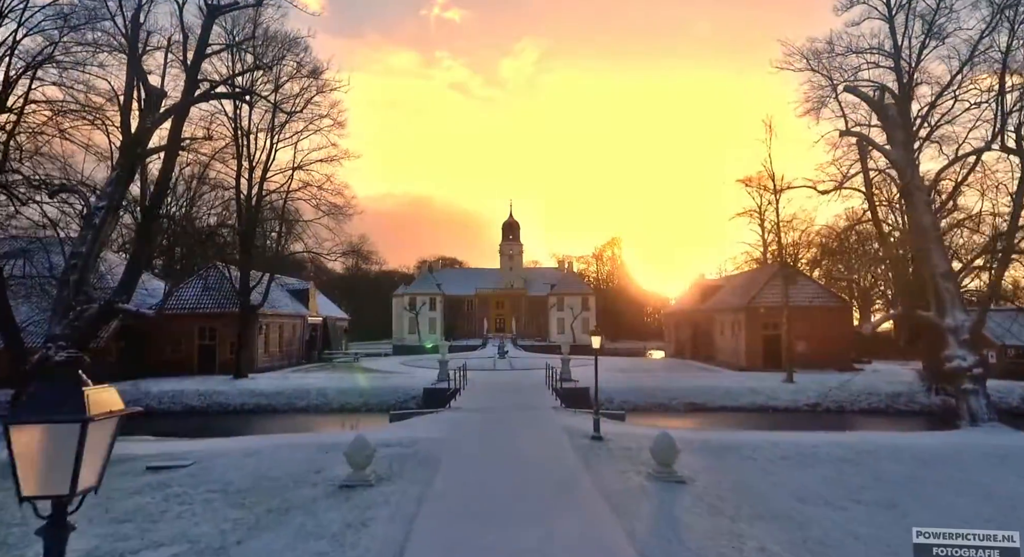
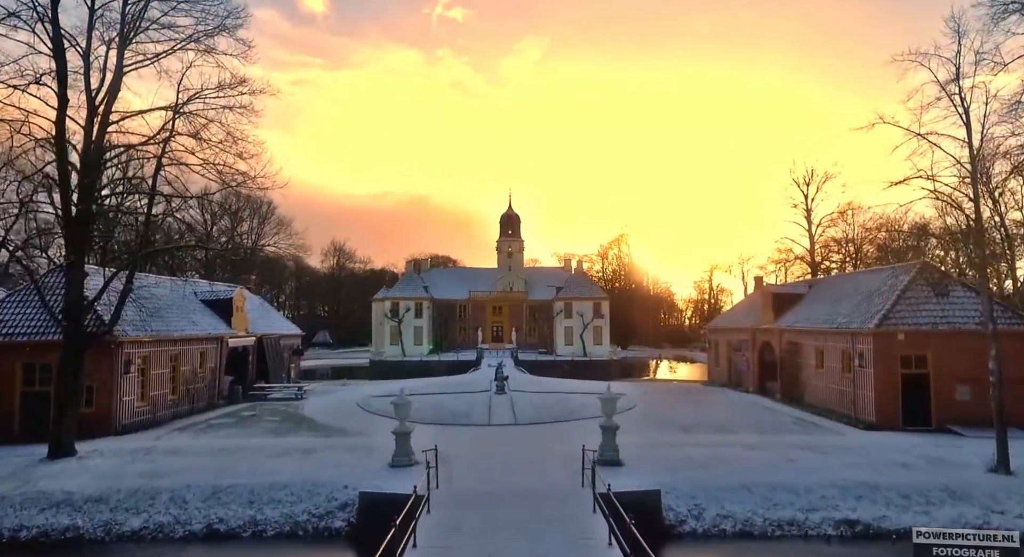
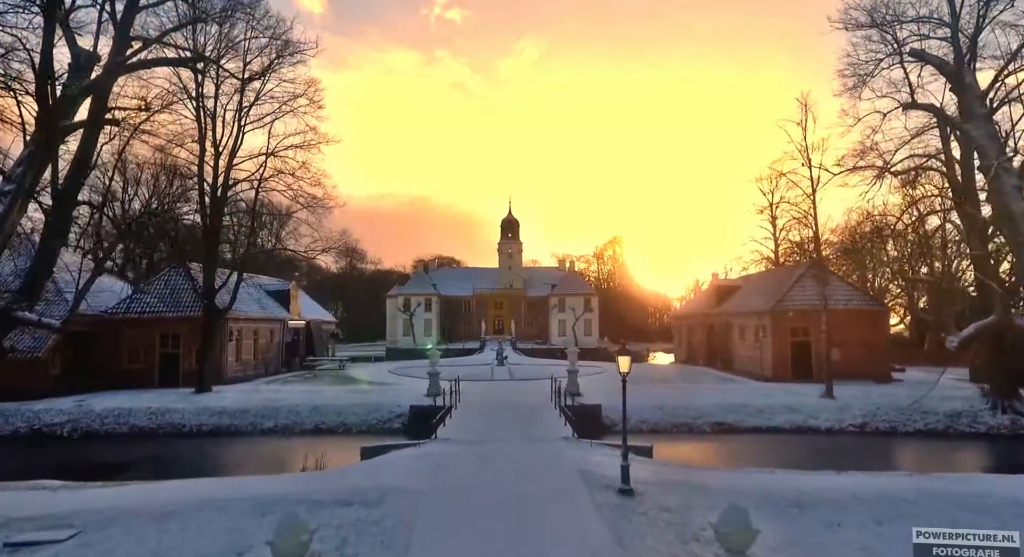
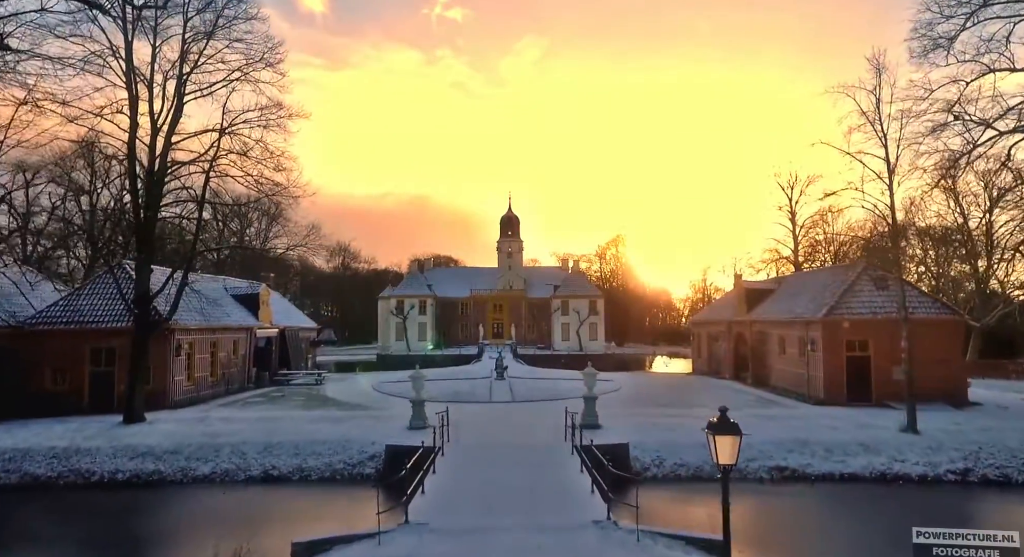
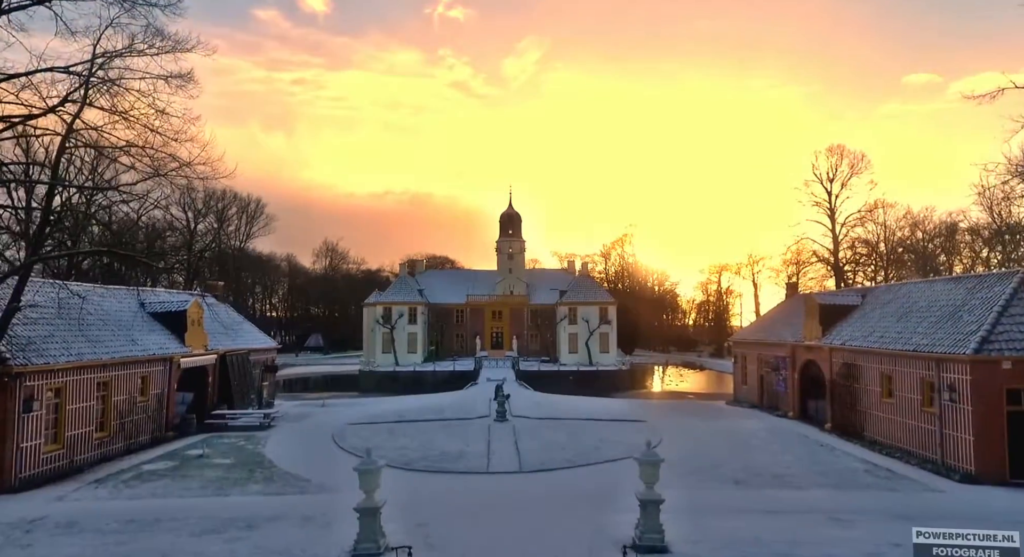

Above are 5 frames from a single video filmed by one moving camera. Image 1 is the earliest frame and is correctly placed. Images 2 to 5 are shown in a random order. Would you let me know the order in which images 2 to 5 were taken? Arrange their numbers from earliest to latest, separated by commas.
3, 4, 2, 5
